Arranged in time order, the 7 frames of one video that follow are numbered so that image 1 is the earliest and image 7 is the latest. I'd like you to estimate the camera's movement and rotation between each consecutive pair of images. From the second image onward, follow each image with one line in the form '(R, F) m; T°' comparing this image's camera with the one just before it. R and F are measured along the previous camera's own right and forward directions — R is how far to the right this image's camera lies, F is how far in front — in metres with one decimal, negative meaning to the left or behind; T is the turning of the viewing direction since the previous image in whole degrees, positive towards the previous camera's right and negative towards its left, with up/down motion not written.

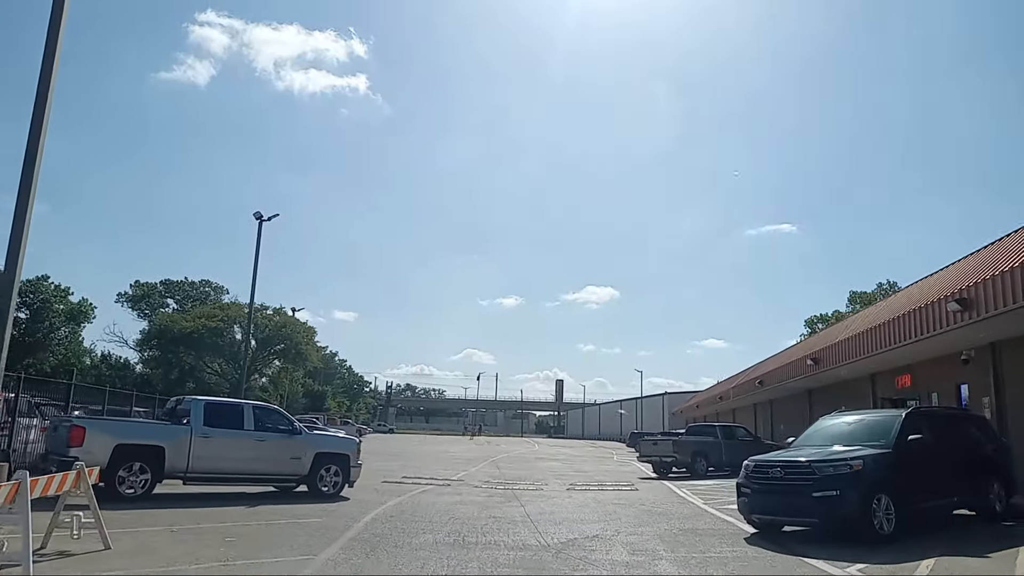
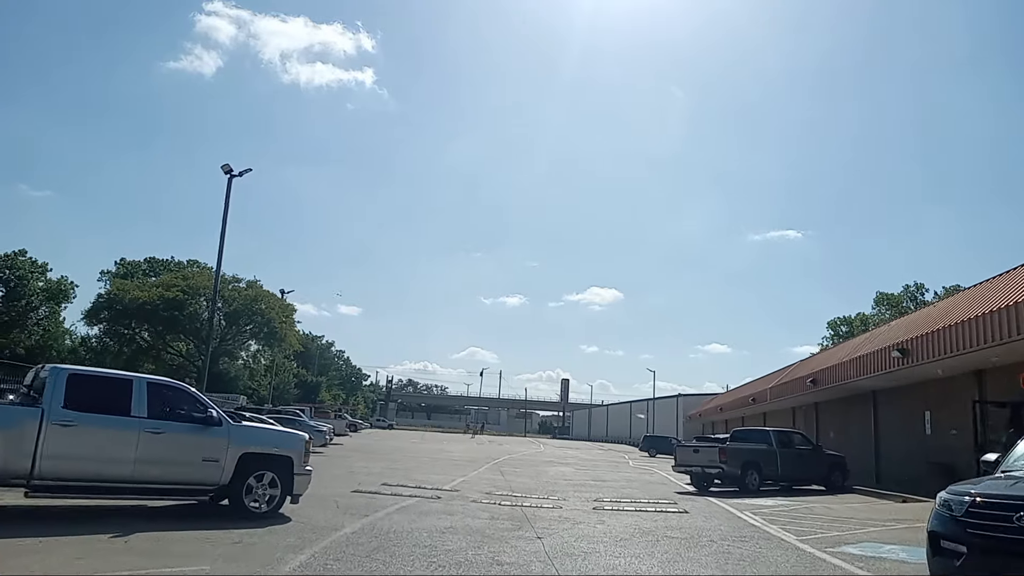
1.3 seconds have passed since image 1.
(-0.2, +5.1) m; 0°
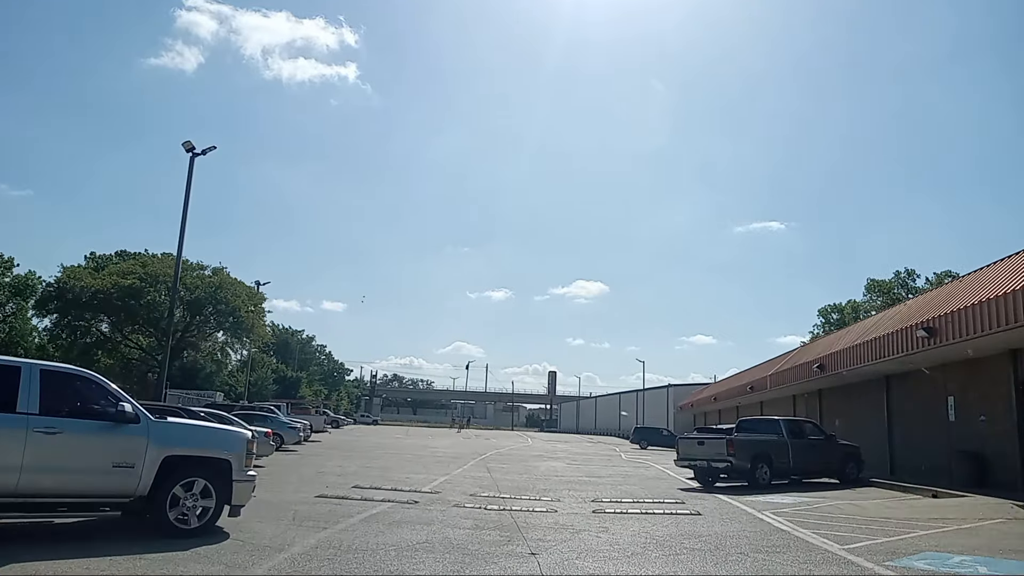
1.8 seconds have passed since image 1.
(0.0, +2.1) m; +1°
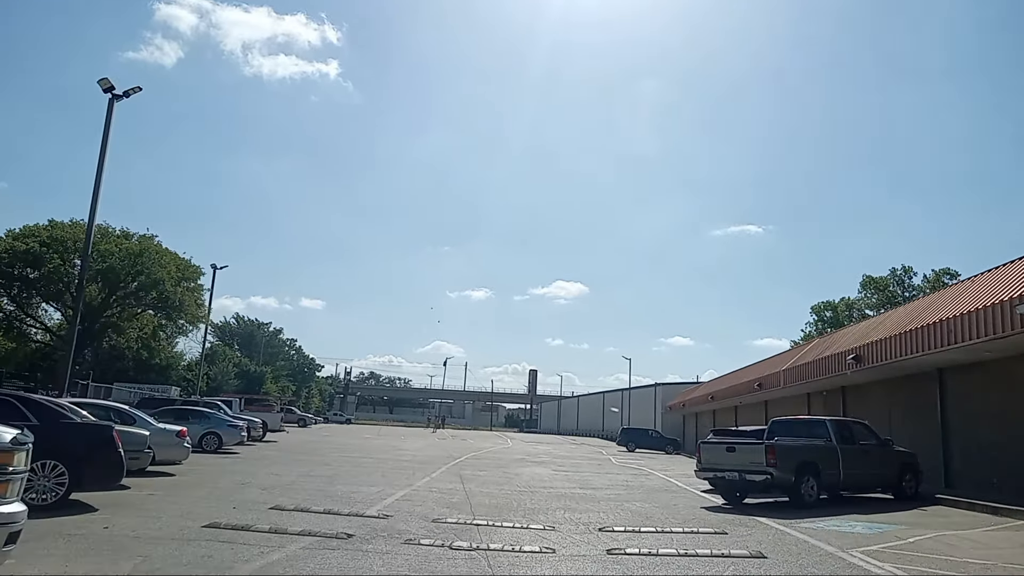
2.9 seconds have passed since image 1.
(0.0, +4.5) m; +1°
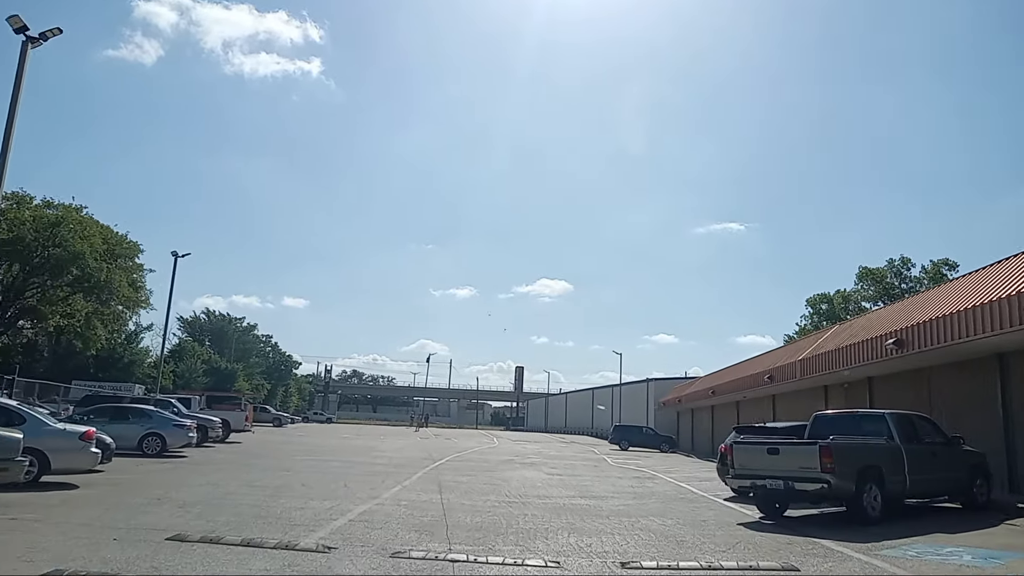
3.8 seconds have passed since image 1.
(0.0, +3.3) m; +1°
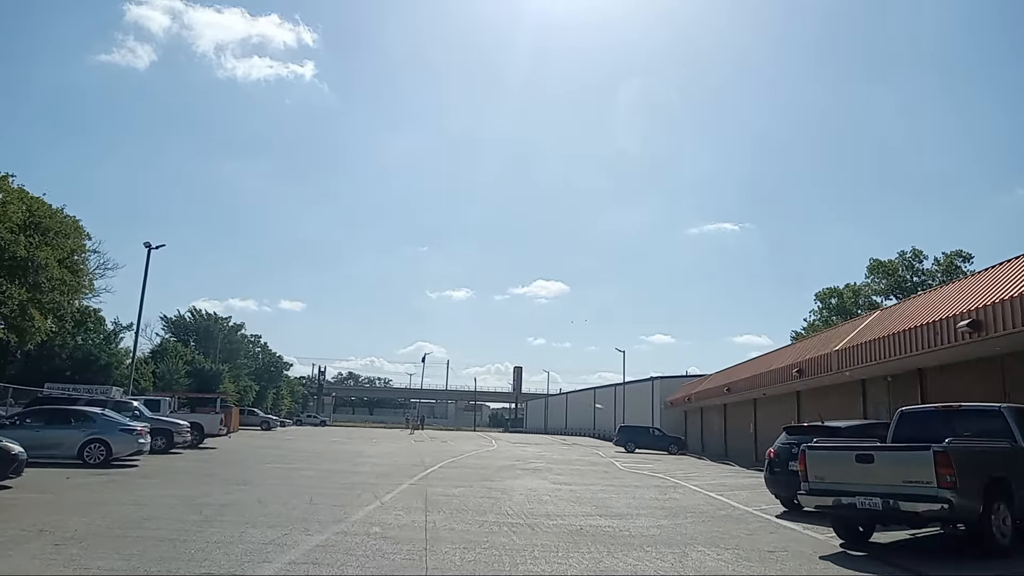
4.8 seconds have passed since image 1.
(-0.1, +3.3) m; 0°
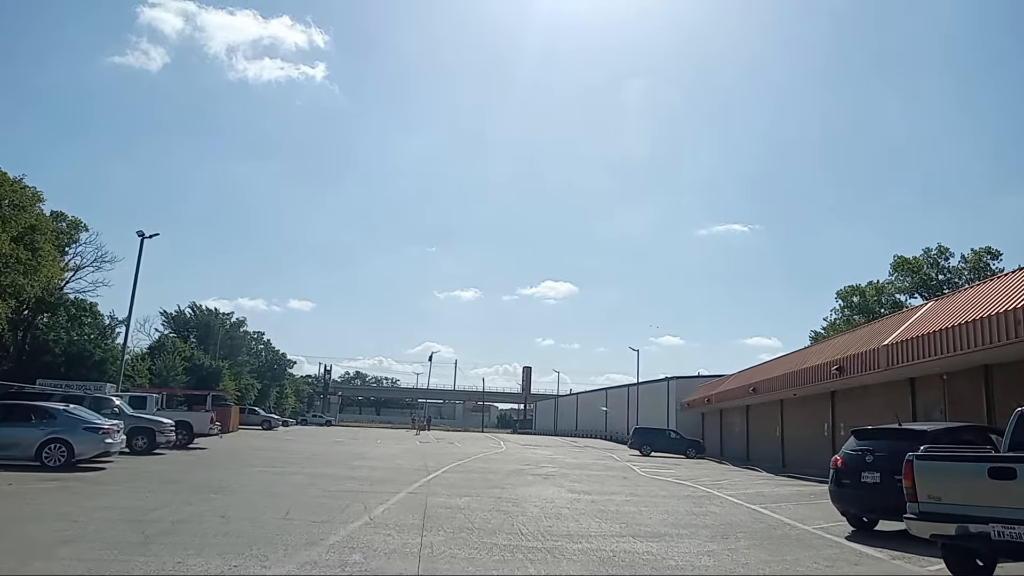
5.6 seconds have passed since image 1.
(-0.1, +2.4) m; -1°
